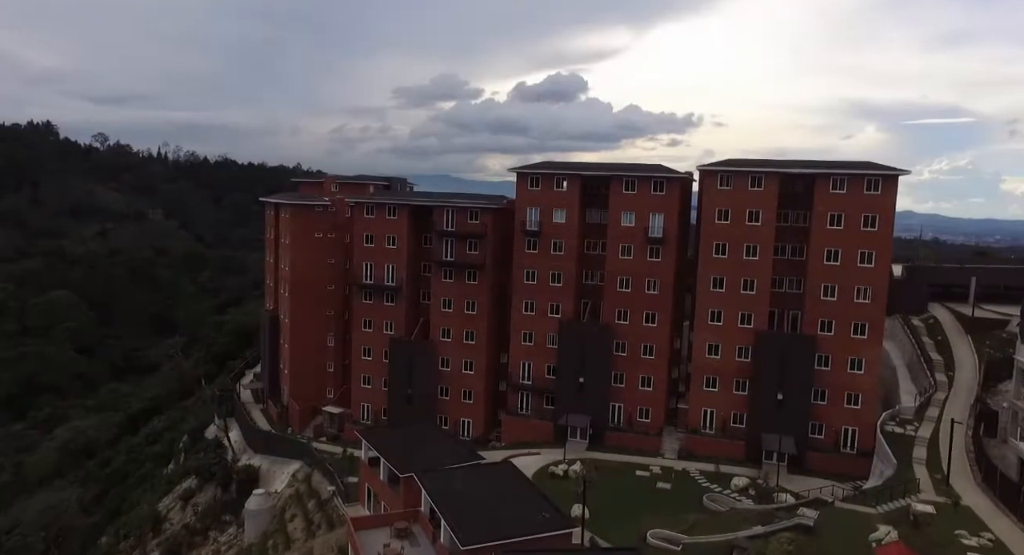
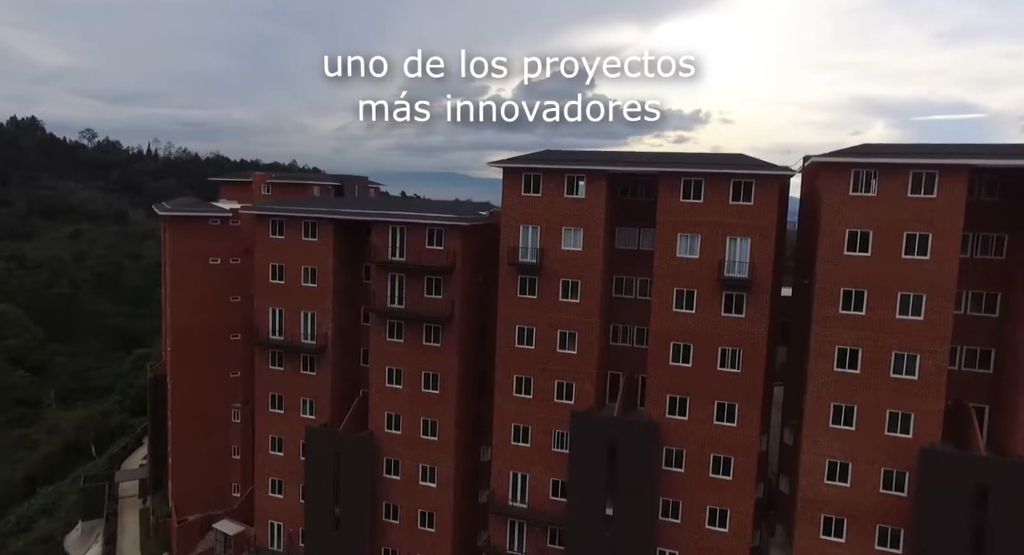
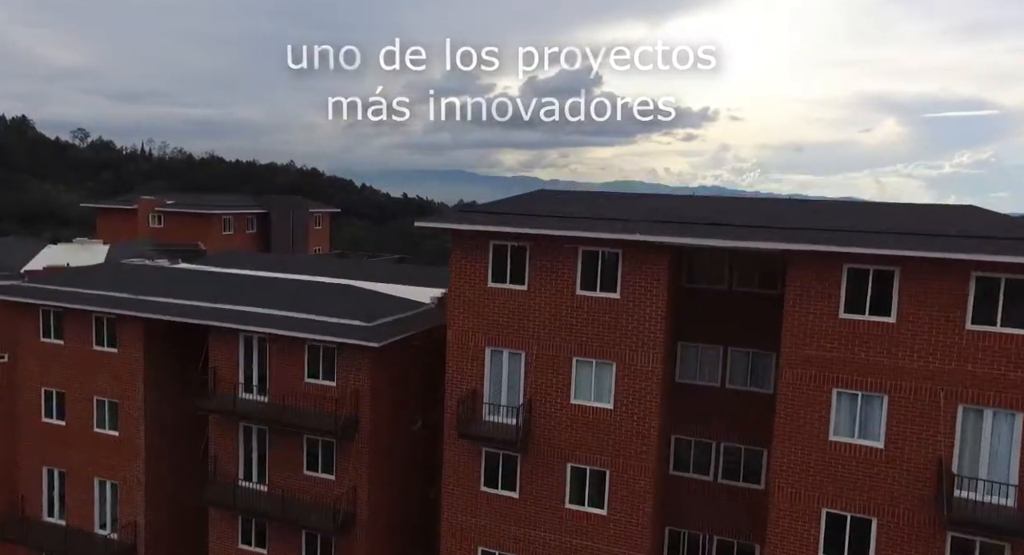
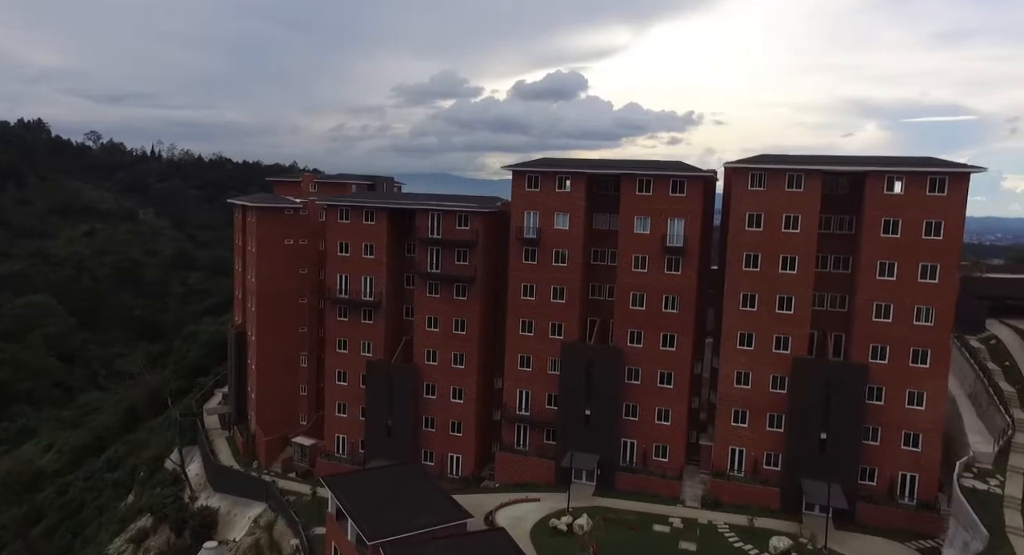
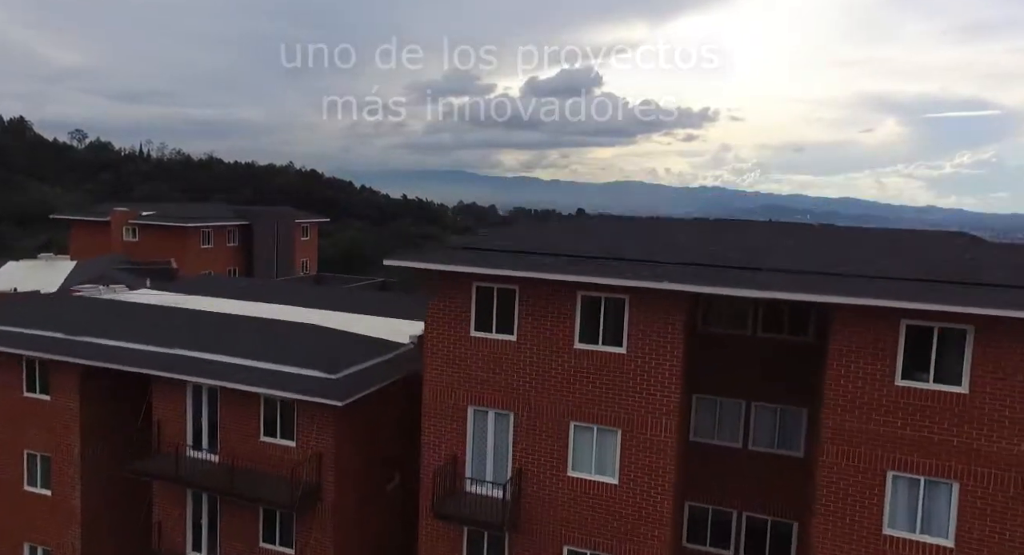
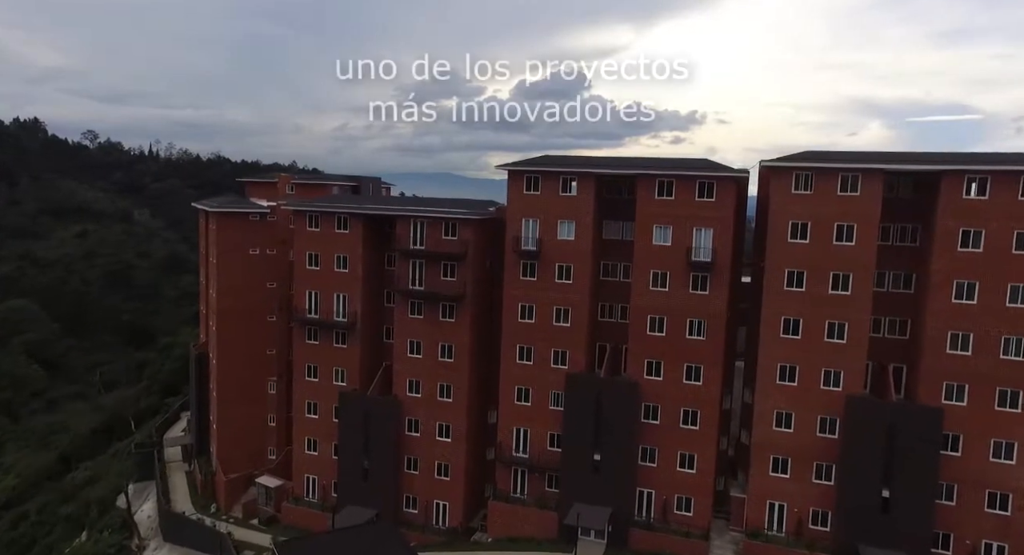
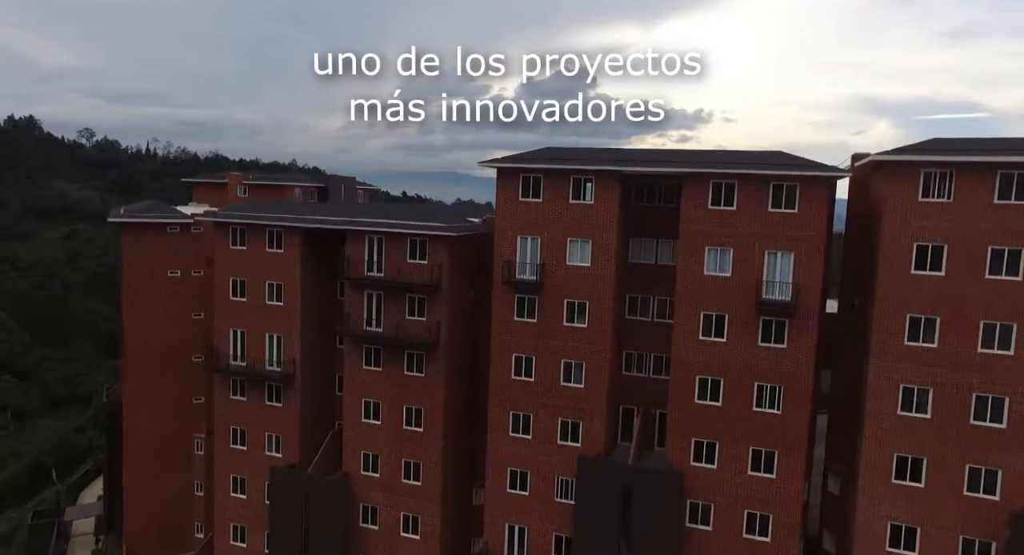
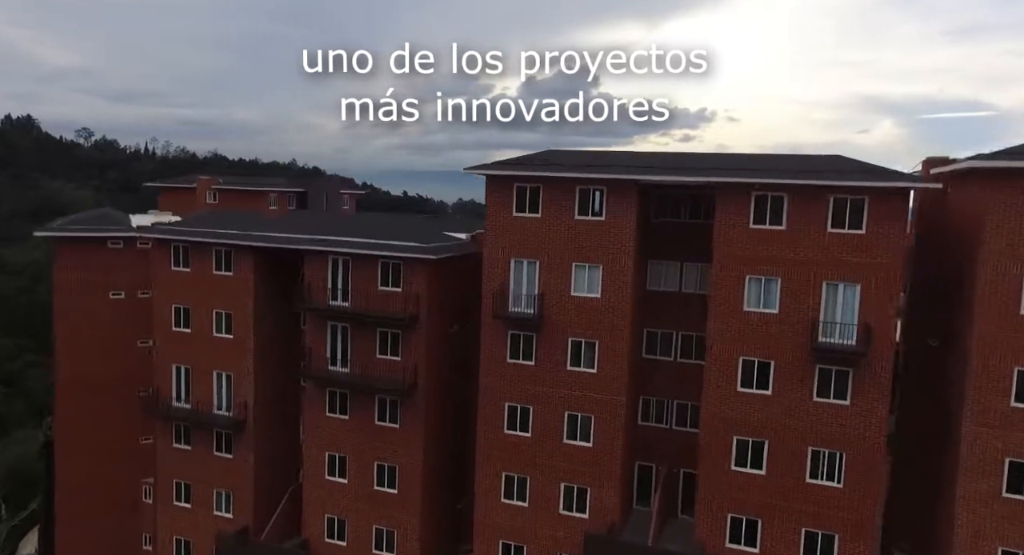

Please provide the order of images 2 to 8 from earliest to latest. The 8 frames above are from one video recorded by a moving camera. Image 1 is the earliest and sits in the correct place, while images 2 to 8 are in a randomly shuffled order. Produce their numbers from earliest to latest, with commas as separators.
4, 6, 2, 7, 8, 3, 5
